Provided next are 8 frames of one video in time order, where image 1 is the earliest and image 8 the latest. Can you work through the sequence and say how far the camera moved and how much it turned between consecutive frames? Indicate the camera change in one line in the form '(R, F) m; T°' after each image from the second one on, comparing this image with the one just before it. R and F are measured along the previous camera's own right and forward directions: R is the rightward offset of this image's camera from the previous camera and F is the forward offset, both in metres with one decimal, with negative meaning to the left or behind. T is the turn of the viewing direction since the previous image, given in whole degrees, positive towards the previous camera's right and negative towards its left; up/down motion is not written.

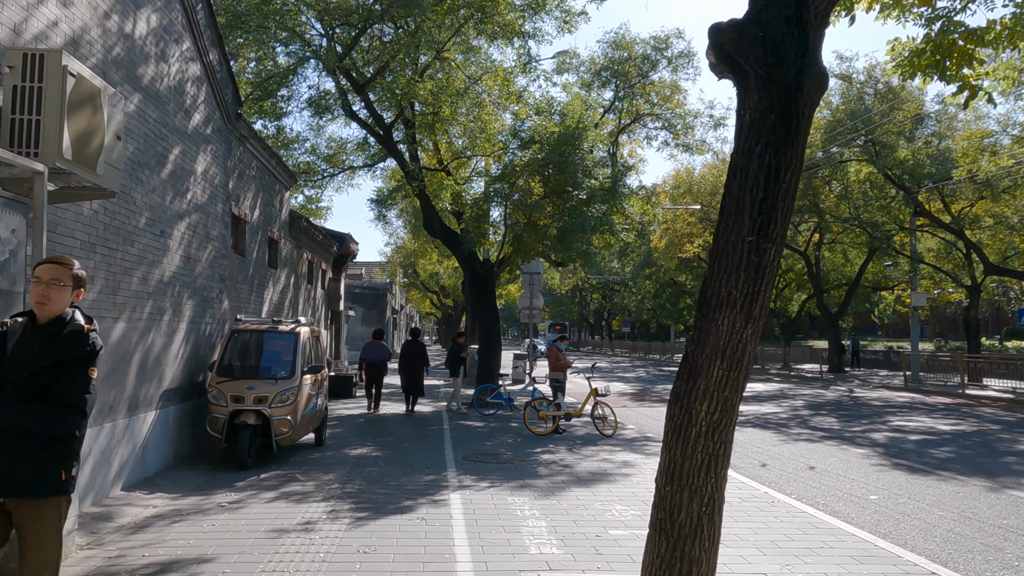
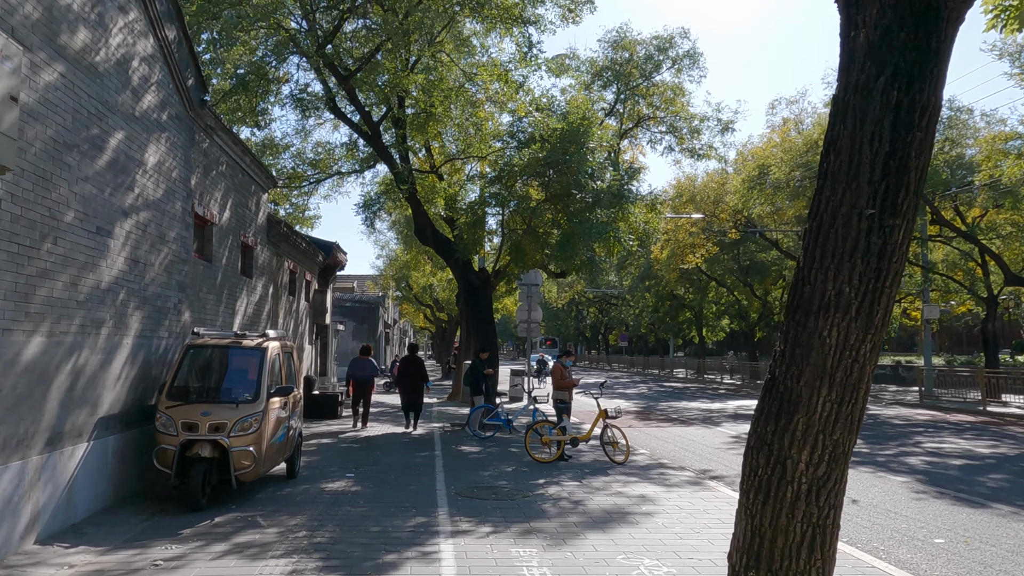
(-0.1, +1.4) m; 0°
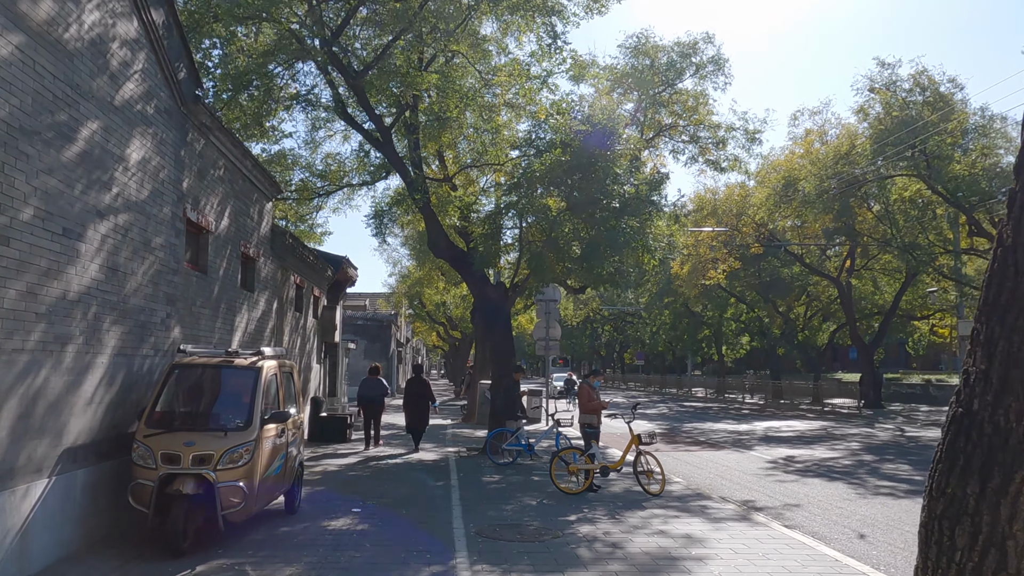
(-0.1, +1.0) m; -1°
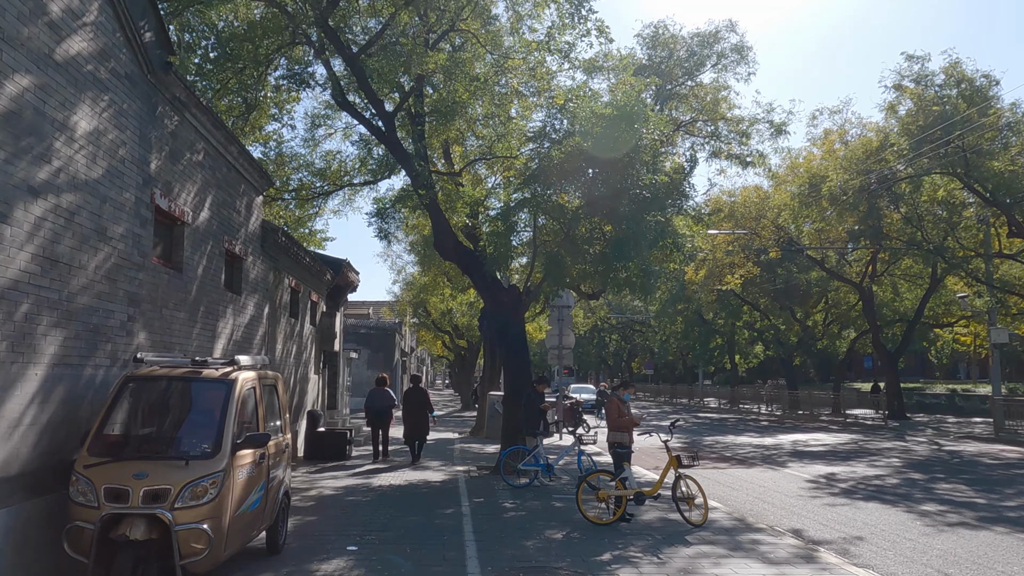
(-0.2, +1.4) m; 0°
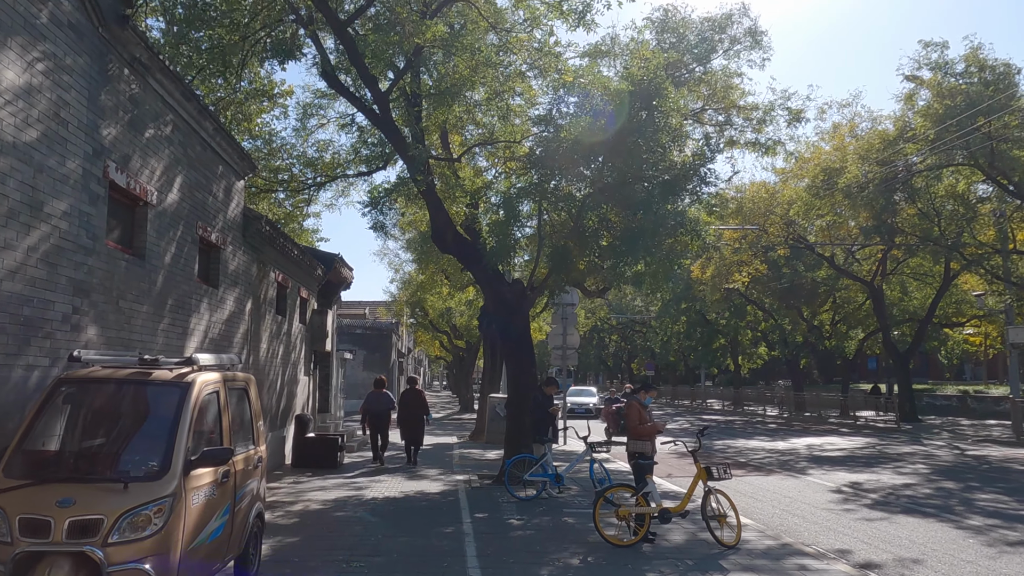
(-0.1, +1.1) m; 0°
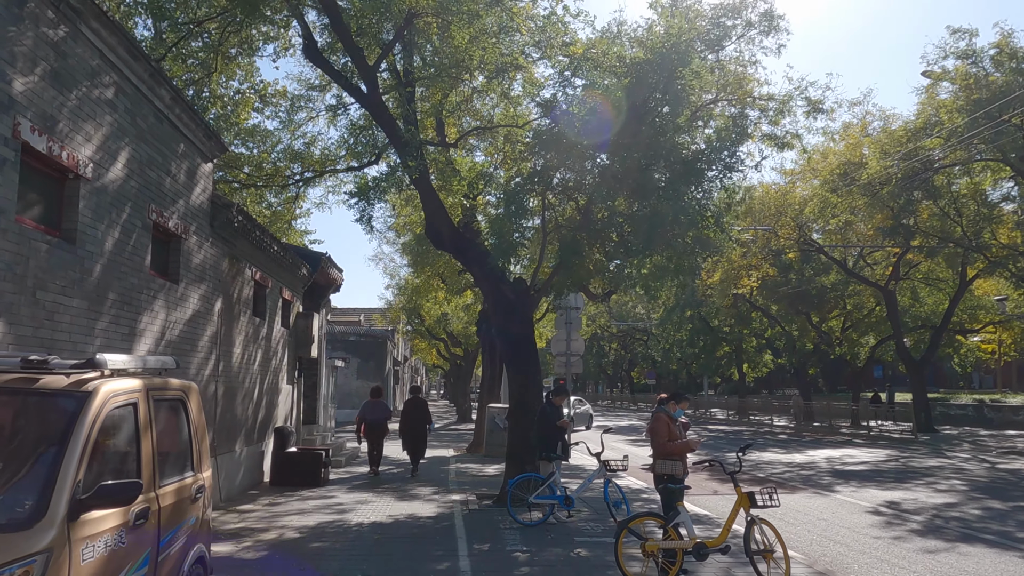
(-0.1, +1.3) m; 0°
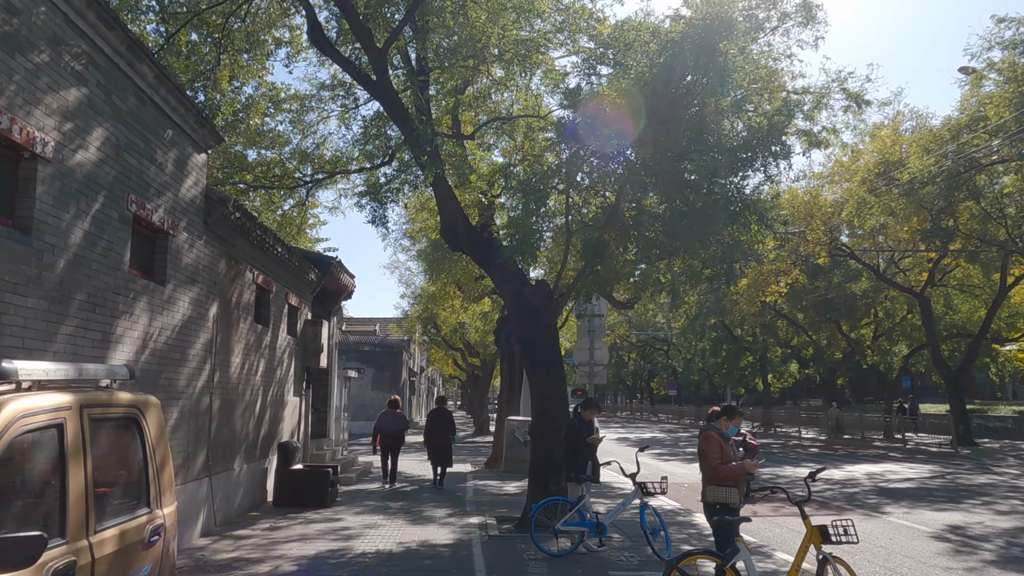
(-0.1, +1.0) m; -1°
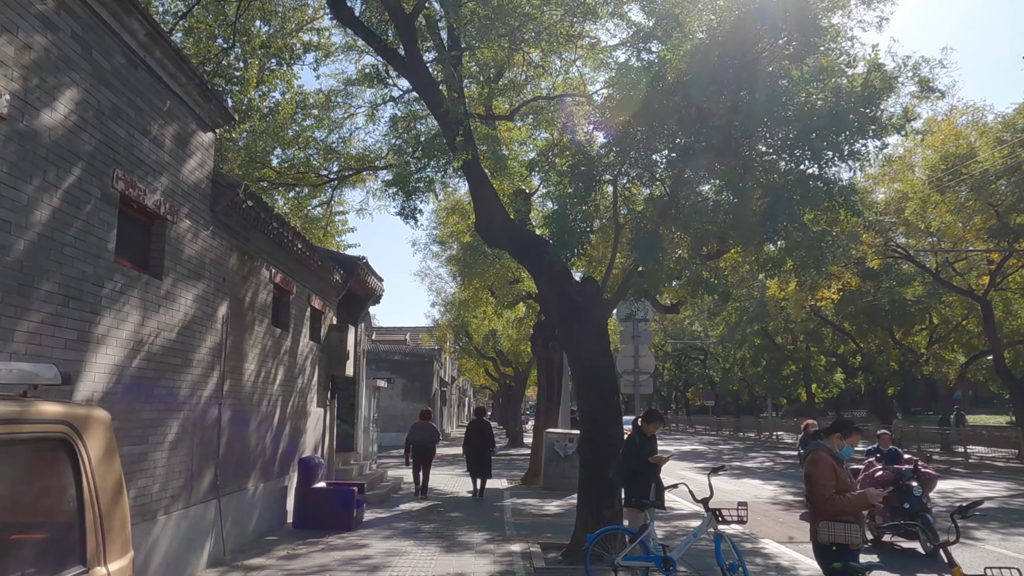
(-0.2, +1.2) m; -2°
